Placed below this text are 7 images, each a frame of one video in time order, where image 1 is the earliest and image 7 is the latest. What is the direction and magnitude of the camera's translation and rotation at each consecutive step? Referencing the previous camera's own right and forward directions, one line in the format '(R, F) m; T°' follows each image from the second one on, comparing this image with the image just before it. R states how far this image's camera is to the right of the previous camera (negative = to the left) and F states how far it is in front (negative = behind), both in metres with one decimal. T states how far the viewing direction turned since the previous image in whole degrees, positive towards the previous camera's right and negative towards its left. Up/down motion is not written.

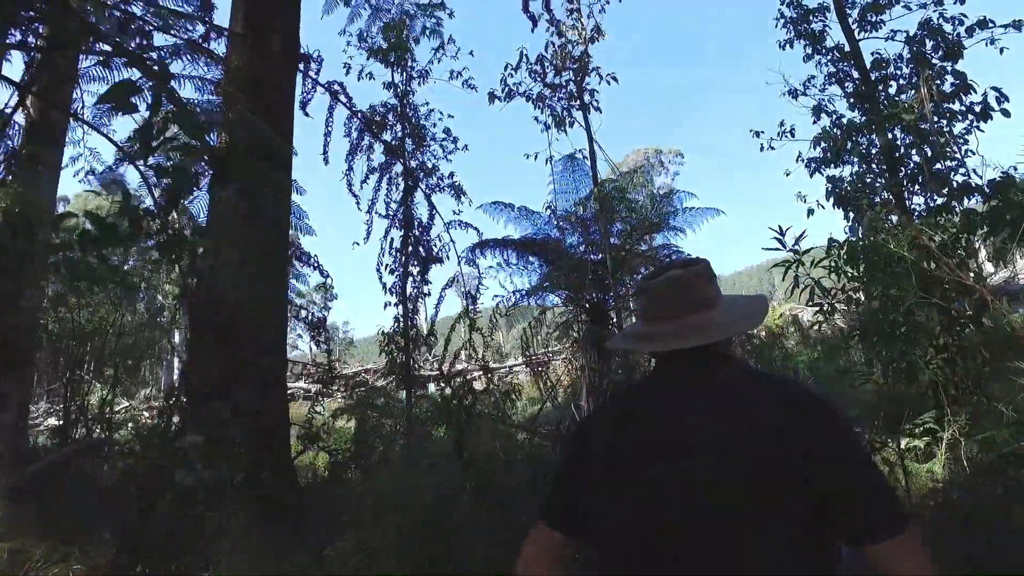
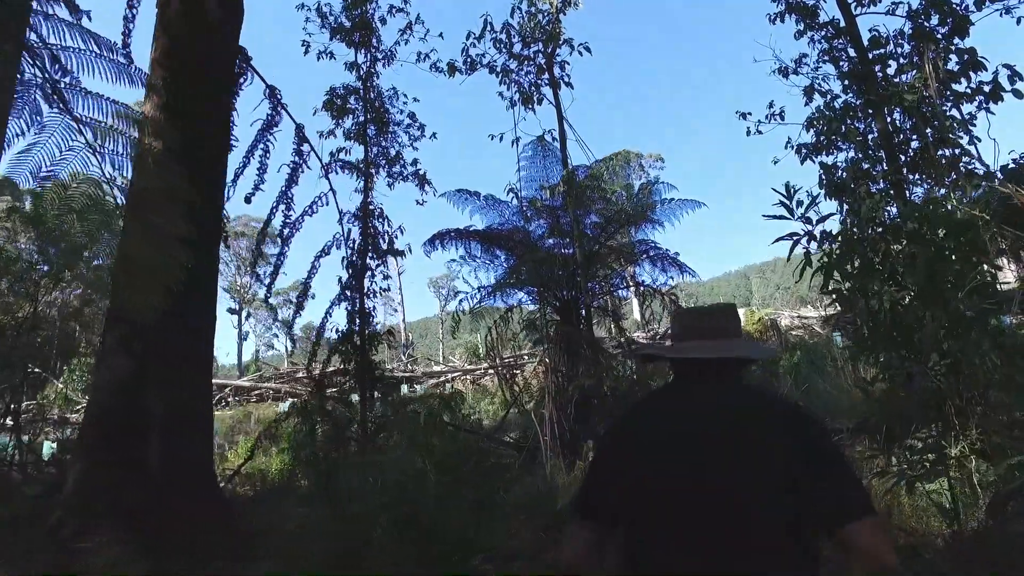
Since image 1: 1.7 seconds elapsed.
(+0.2, +0.6) m; +2°
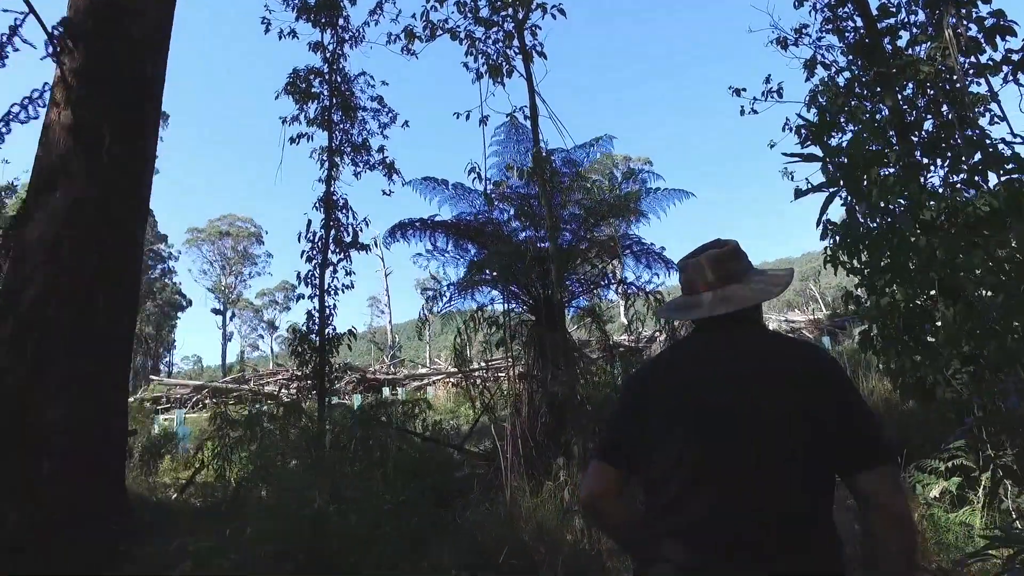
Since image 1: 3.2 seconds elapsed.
(+0.2, +0.6) m; +1°
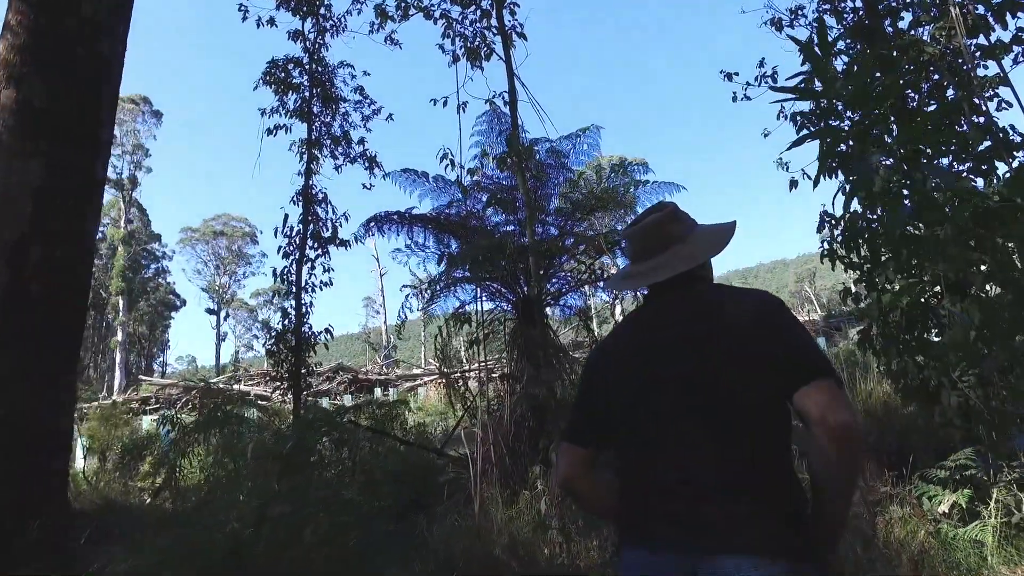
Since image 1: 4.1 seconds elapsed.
(+0.1, +0.3) m; 0°
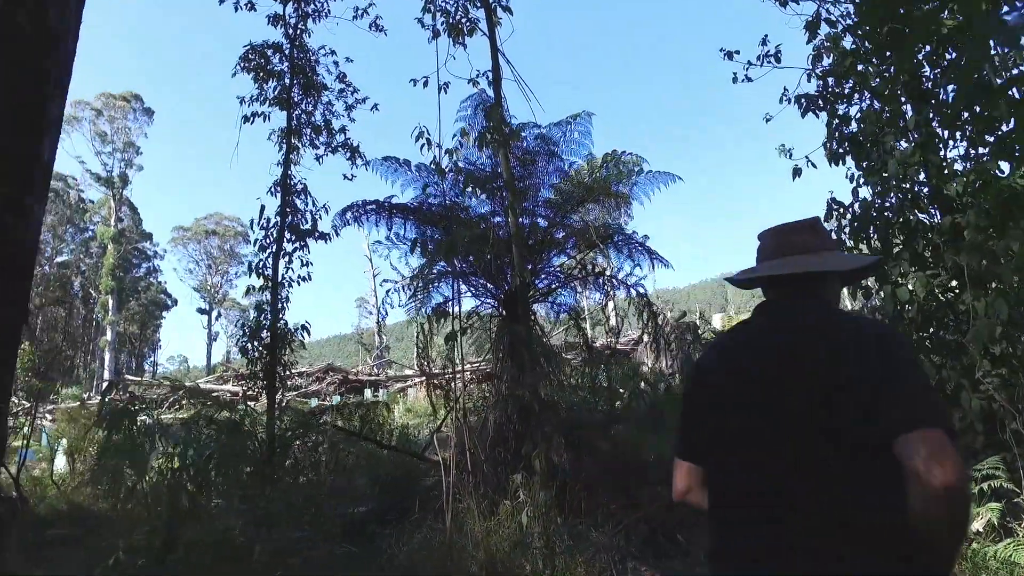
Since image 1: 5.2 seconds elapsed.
(+0.1, +0.3) m; +1°
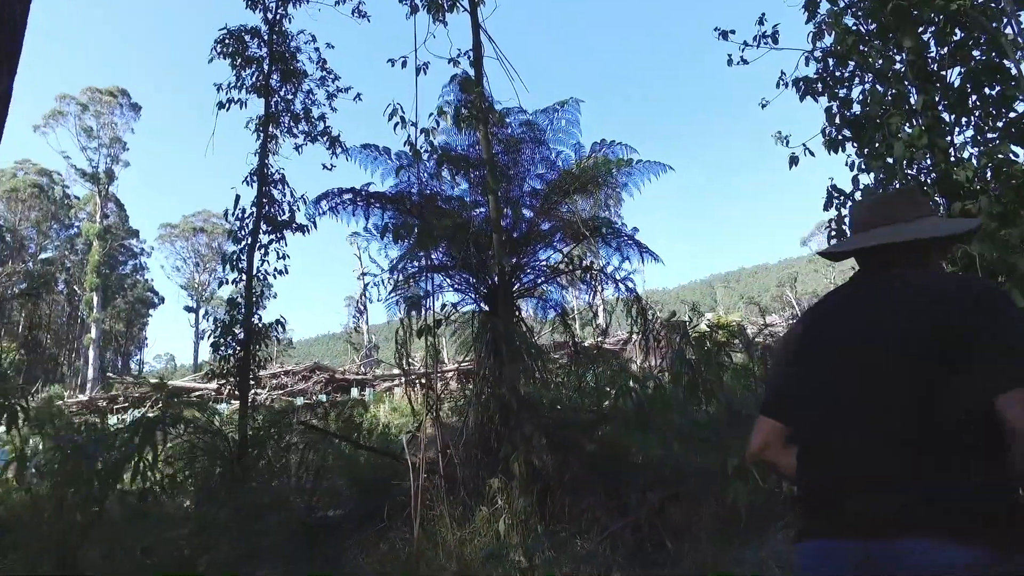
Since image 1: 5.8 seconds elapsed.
(+0.1, +0.2) m; +1°
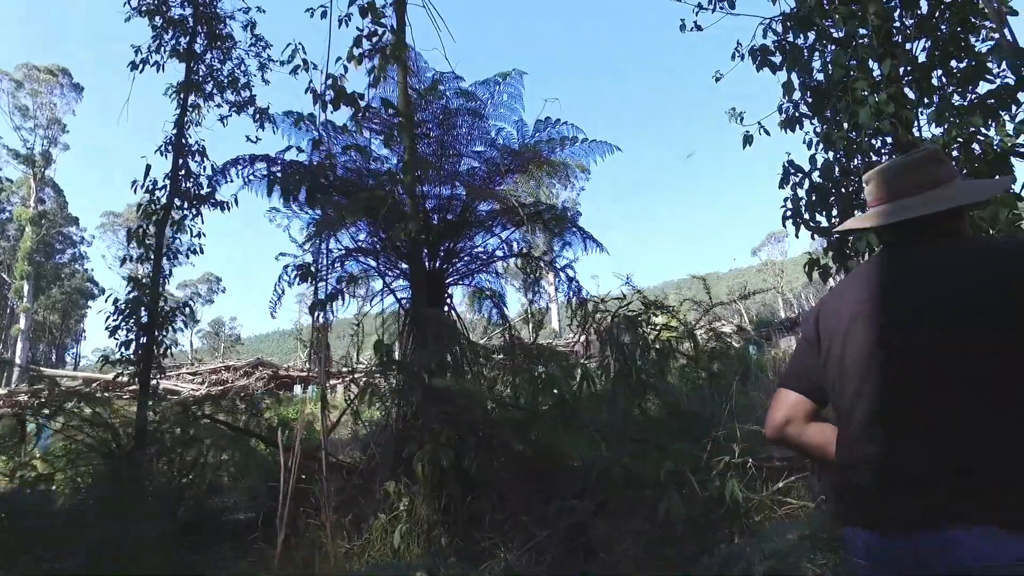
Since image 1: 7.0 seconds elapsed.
(+0.2, +0.4) m; +4°
